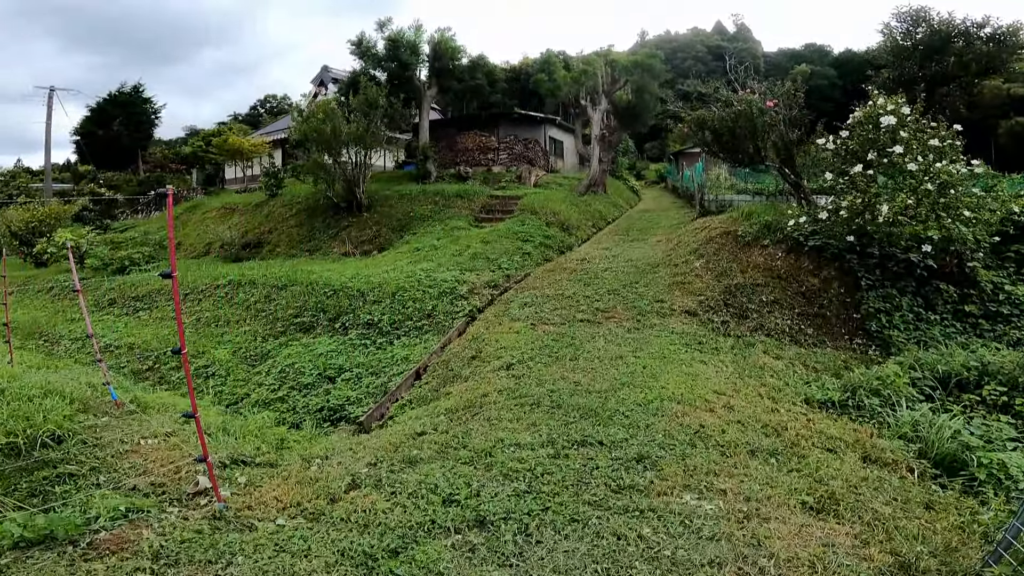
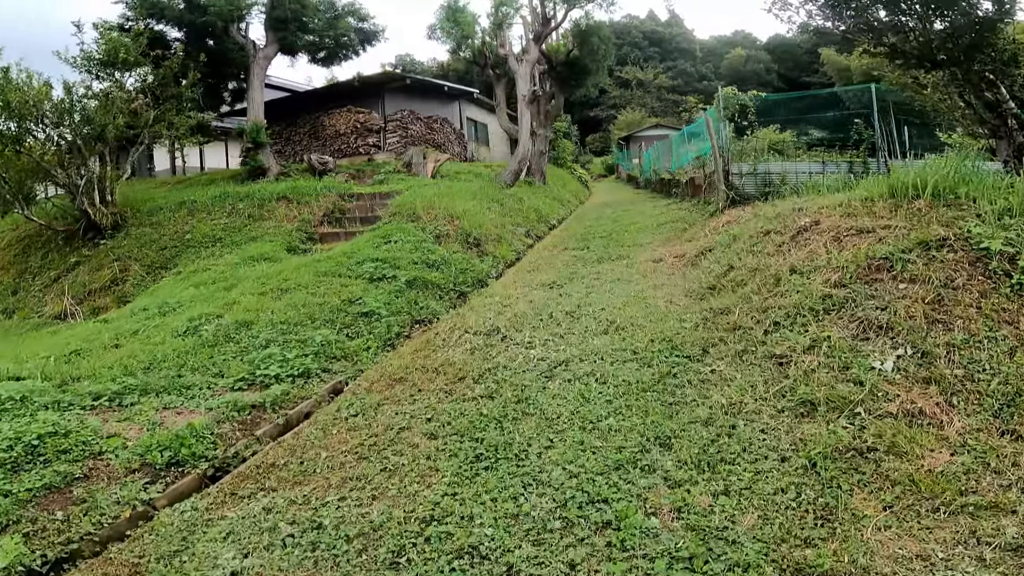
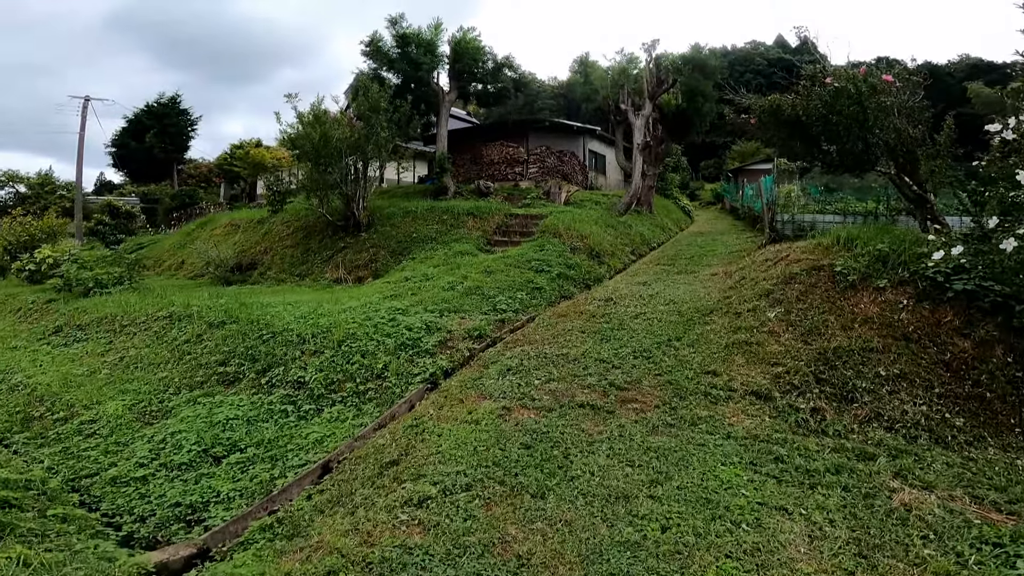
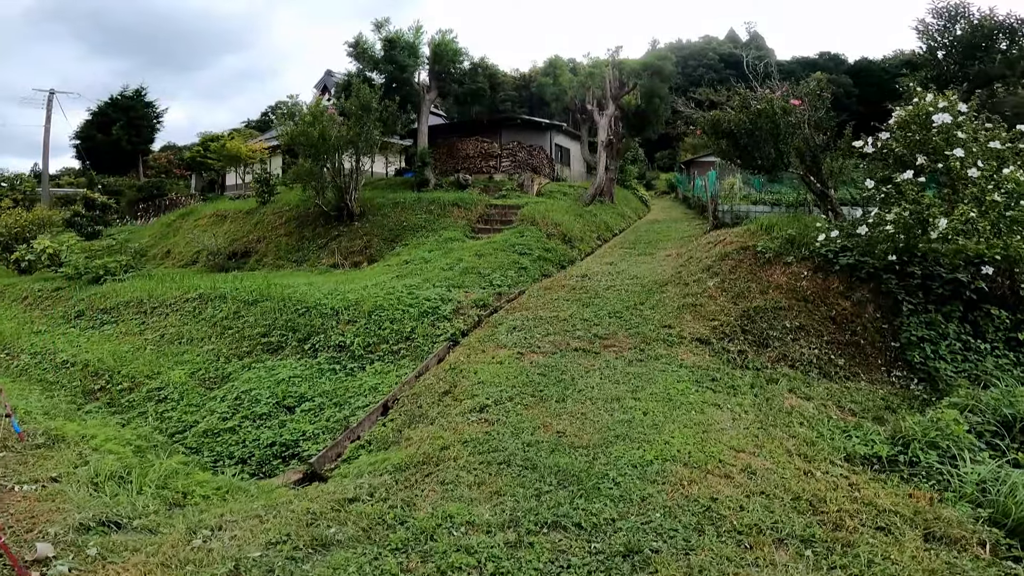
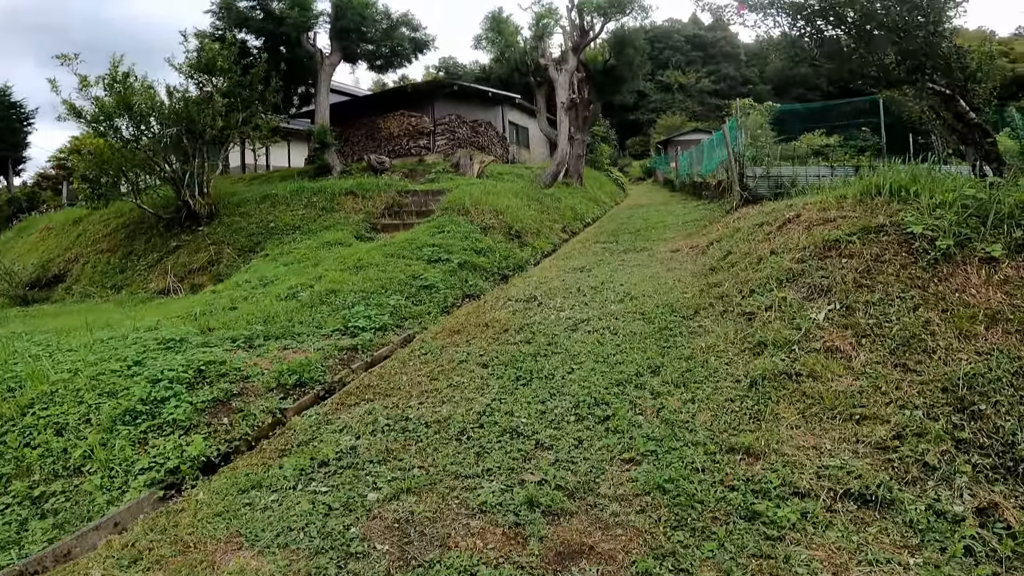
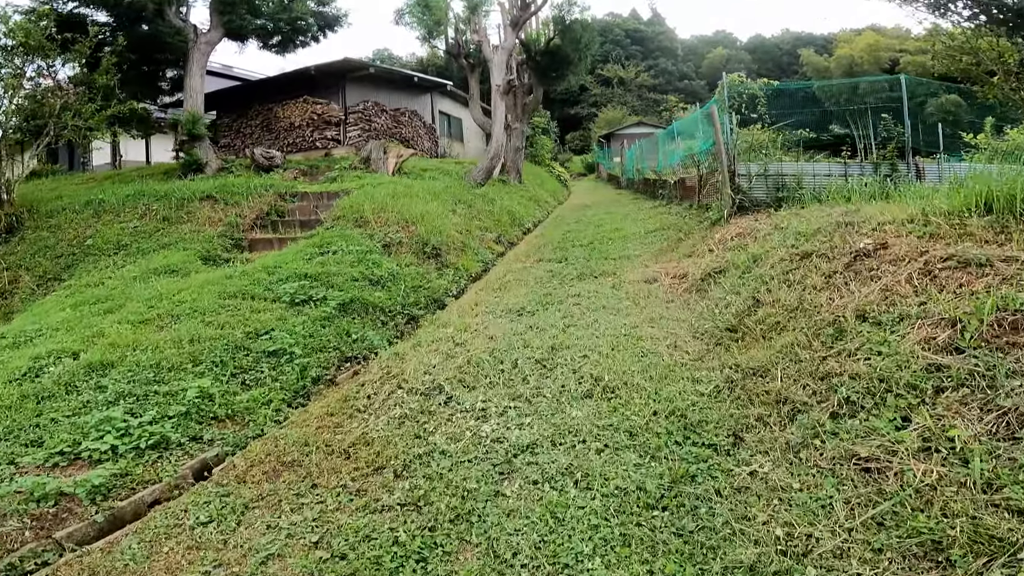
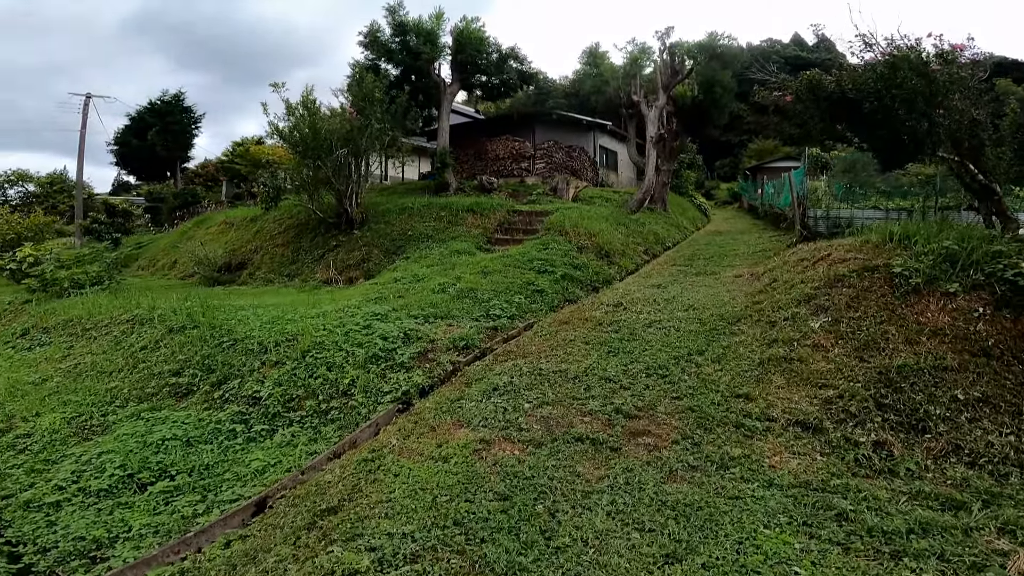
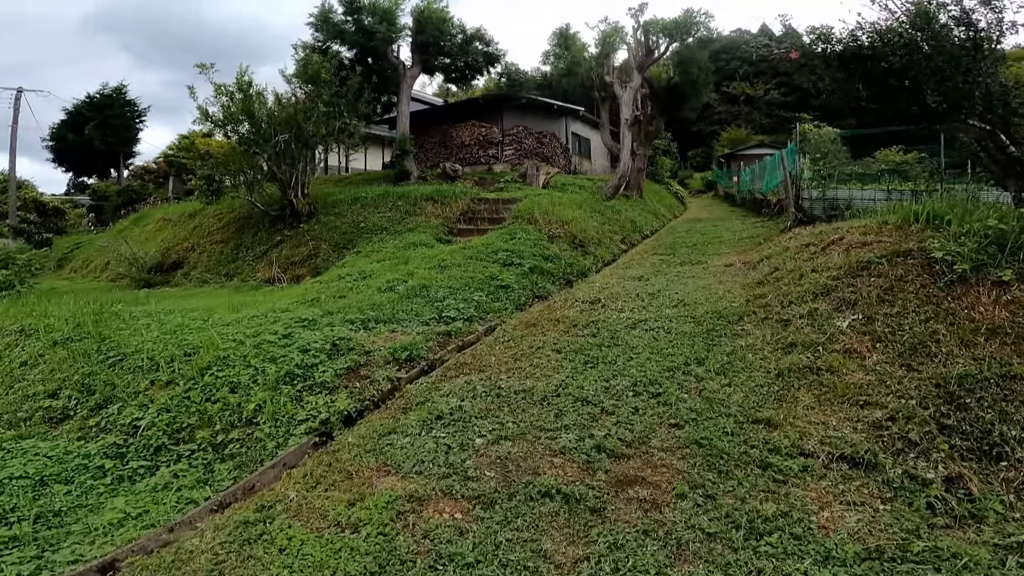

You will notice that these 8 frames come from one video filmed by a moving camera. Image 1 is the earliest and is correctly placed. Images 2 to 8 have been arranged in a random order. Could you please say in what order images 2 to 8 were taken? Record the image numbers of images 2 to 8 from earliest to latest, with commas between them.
4, 3, 7, 8, 5, 2, 6
